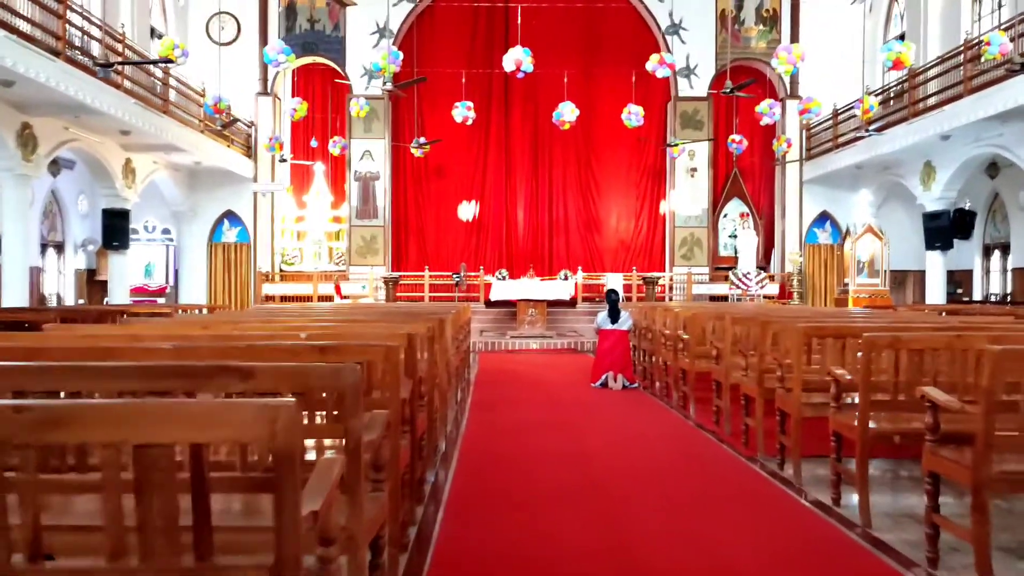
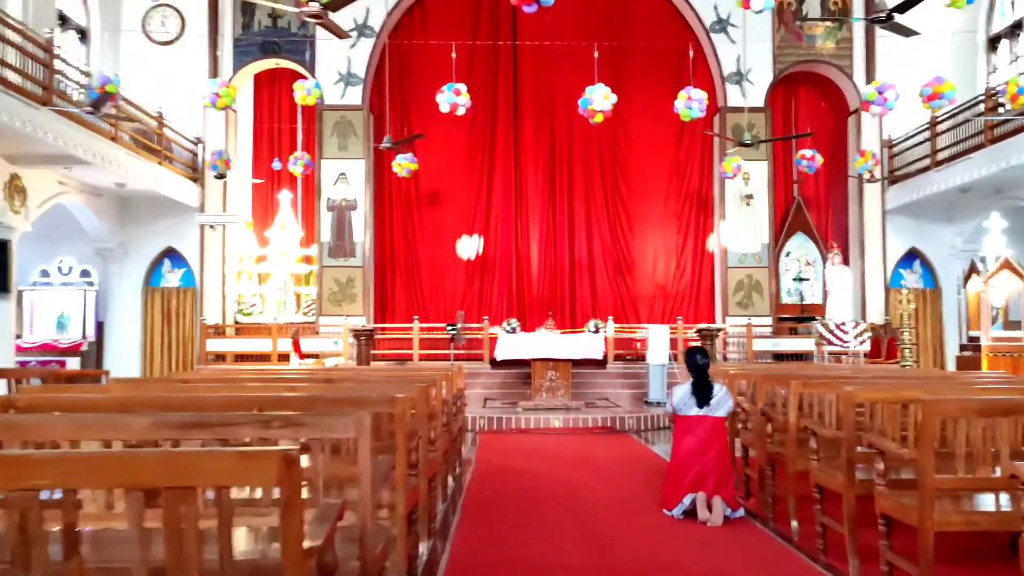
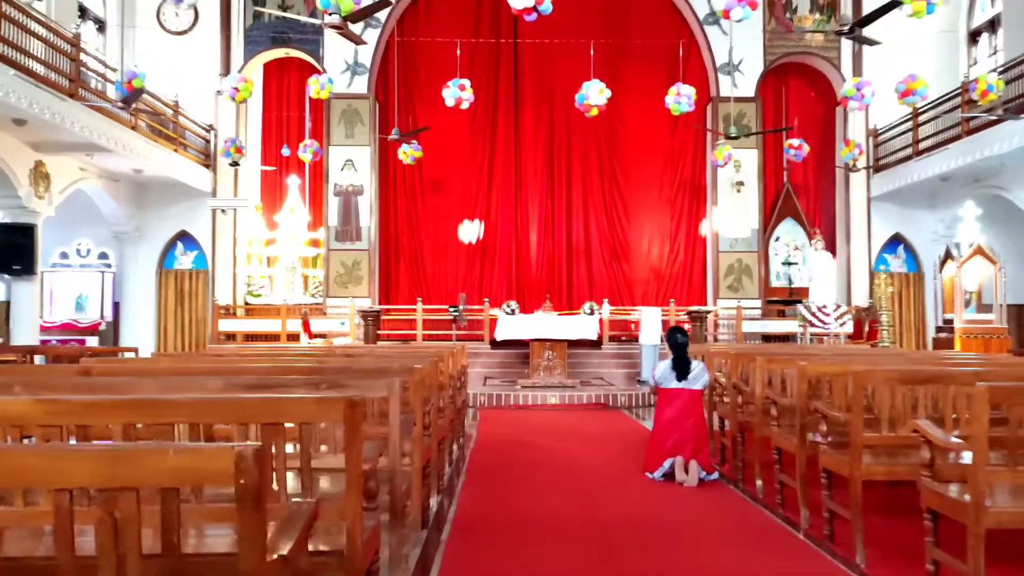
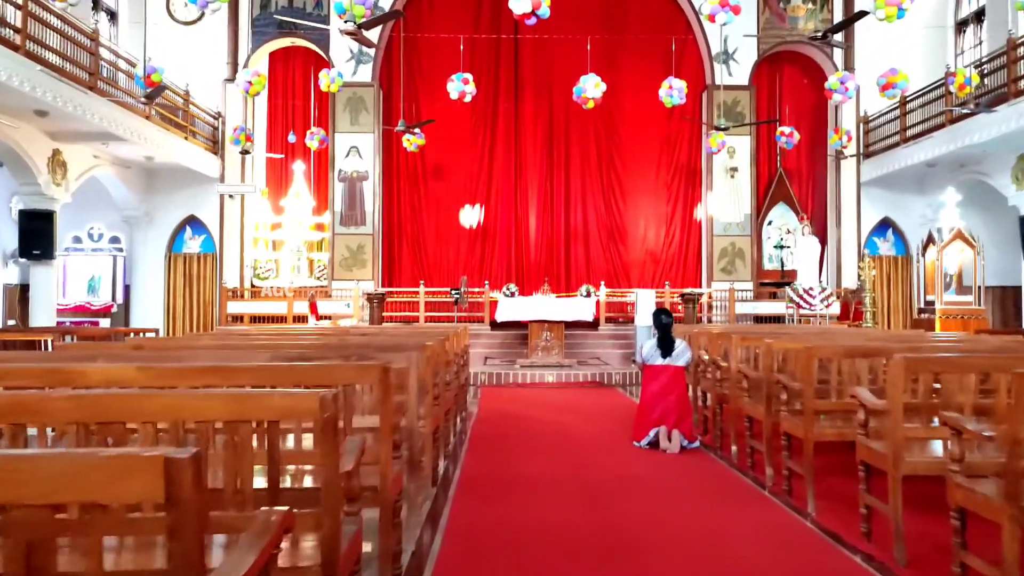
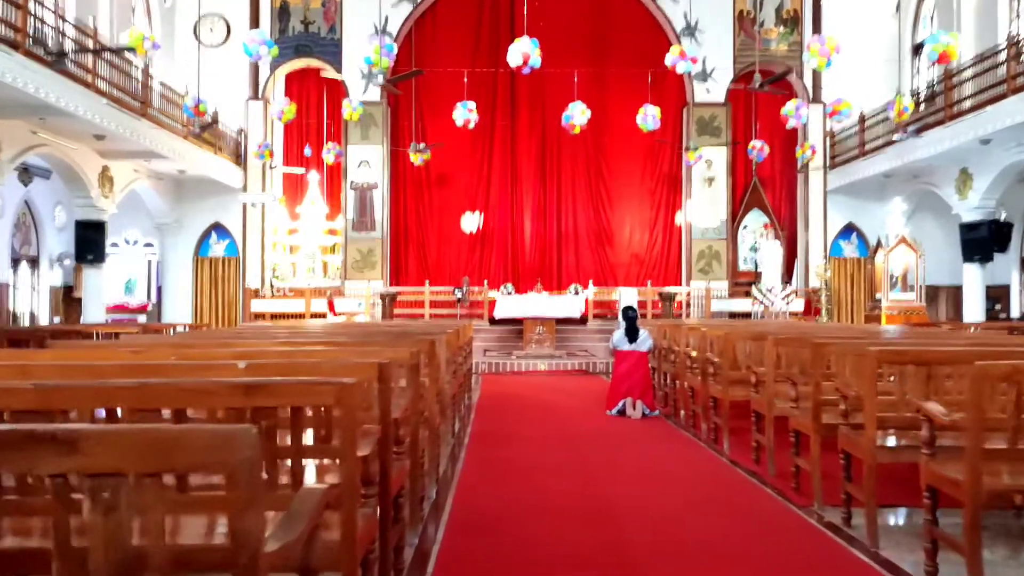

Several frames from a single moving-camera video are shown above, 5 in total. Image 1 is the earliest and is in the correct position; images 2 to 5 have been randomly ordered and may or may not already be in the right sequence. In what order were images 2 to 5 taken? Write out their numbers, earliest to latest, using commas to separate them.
5, 4, 3, 2
